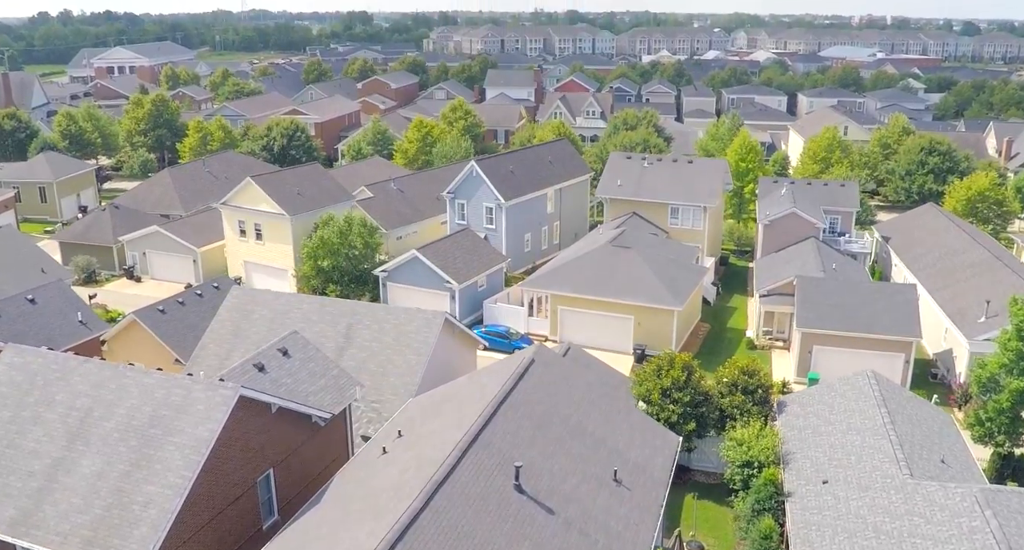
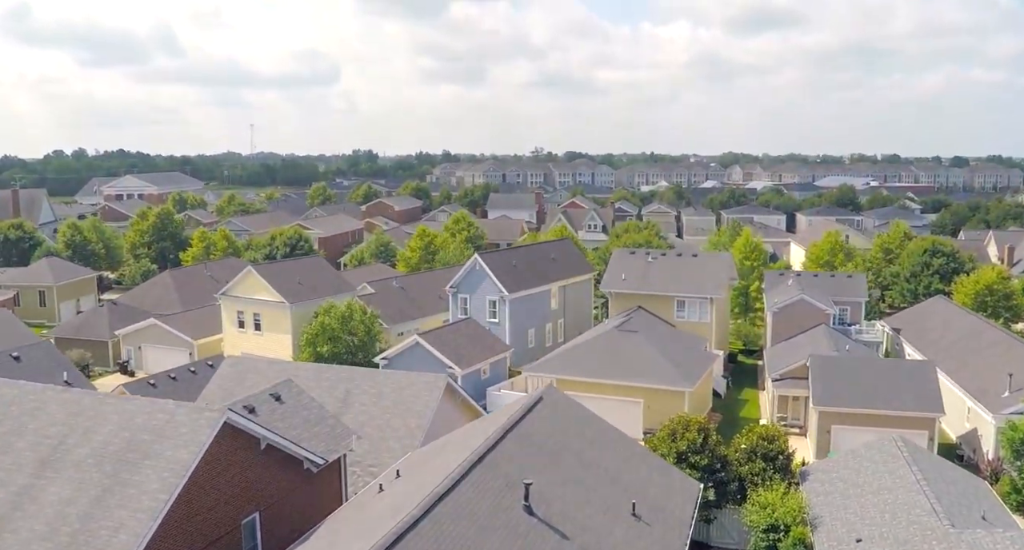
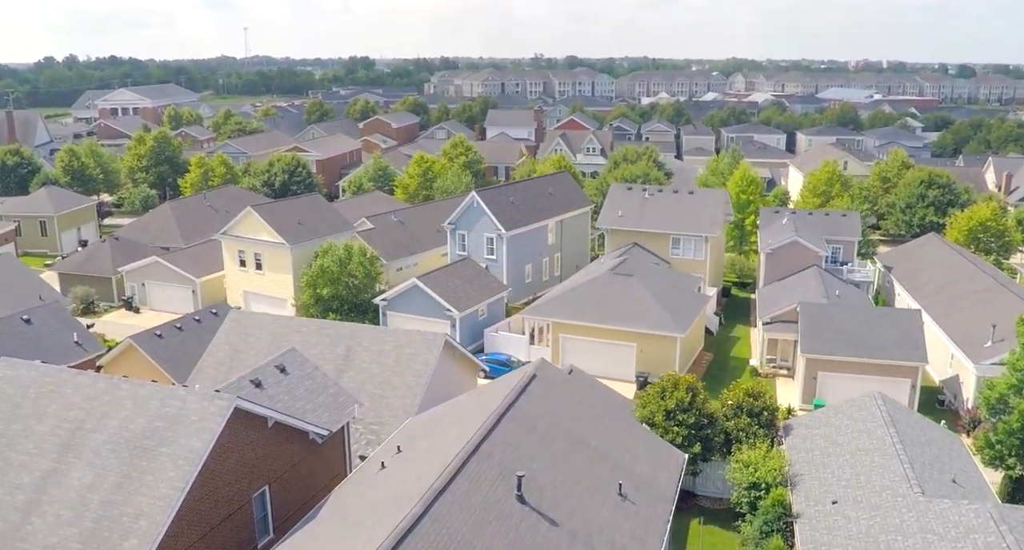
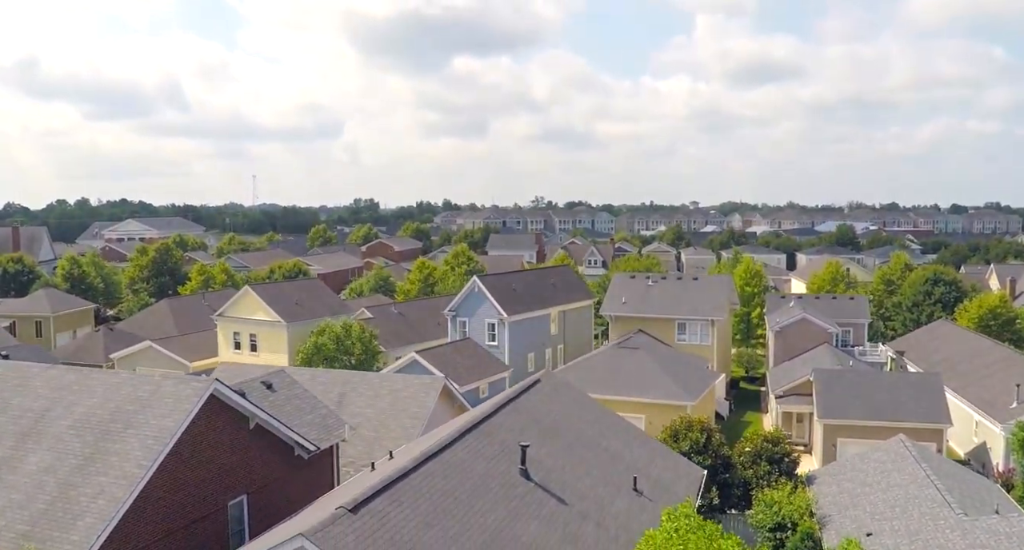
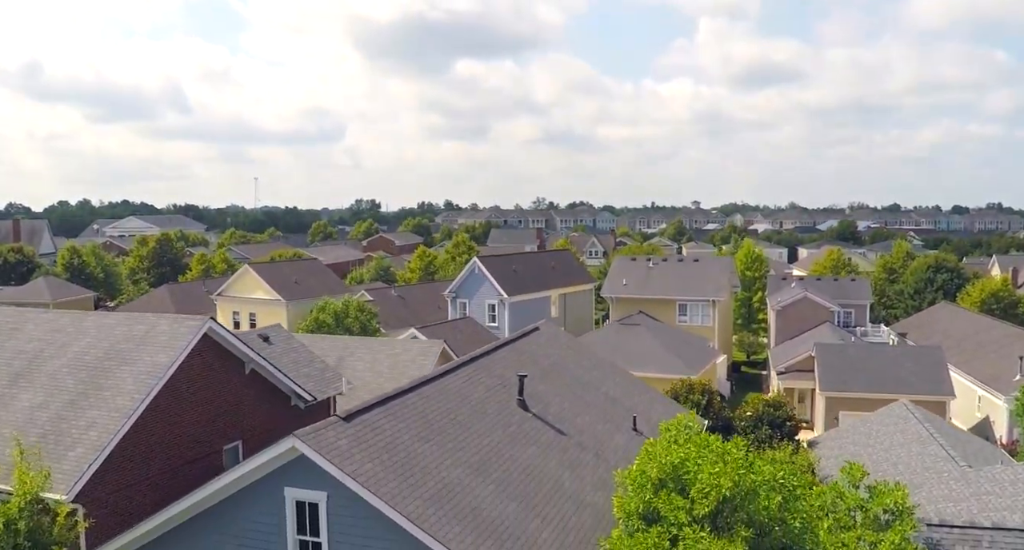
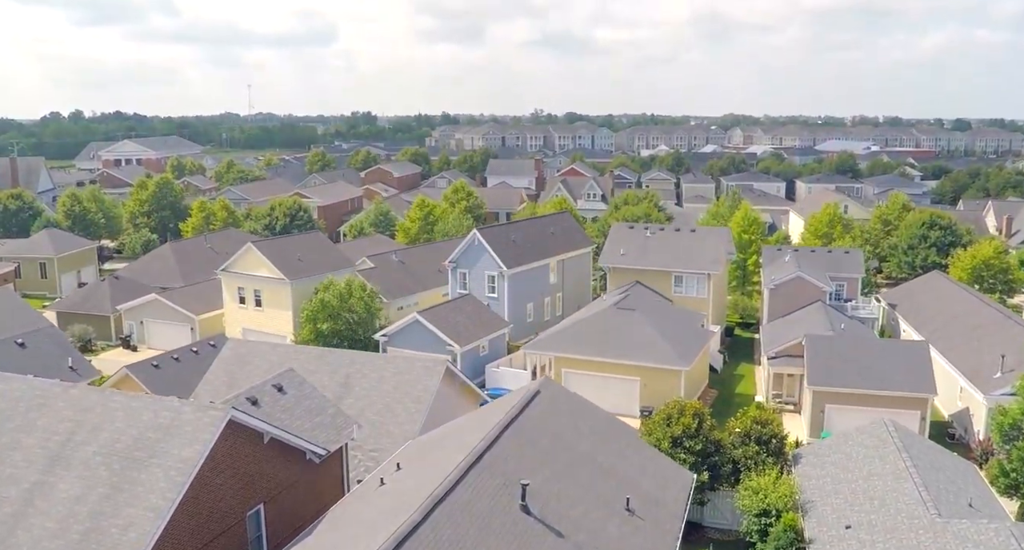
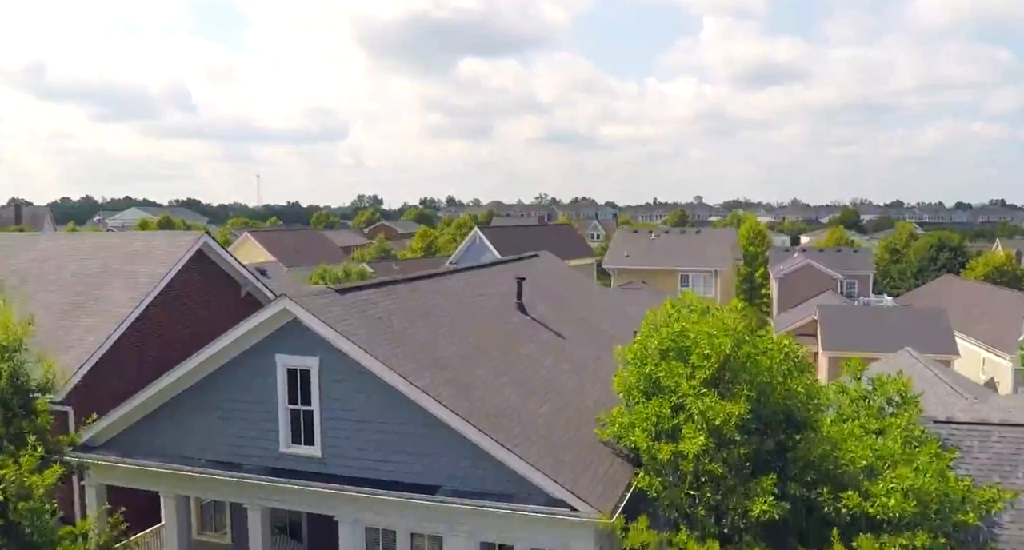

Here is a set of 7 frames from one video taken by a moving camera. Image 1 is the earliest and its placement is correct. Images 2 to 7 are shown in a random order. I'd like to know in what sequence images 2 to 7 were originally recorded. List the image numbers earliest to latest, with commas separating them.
3, 6, 2, 4, 5, 7
